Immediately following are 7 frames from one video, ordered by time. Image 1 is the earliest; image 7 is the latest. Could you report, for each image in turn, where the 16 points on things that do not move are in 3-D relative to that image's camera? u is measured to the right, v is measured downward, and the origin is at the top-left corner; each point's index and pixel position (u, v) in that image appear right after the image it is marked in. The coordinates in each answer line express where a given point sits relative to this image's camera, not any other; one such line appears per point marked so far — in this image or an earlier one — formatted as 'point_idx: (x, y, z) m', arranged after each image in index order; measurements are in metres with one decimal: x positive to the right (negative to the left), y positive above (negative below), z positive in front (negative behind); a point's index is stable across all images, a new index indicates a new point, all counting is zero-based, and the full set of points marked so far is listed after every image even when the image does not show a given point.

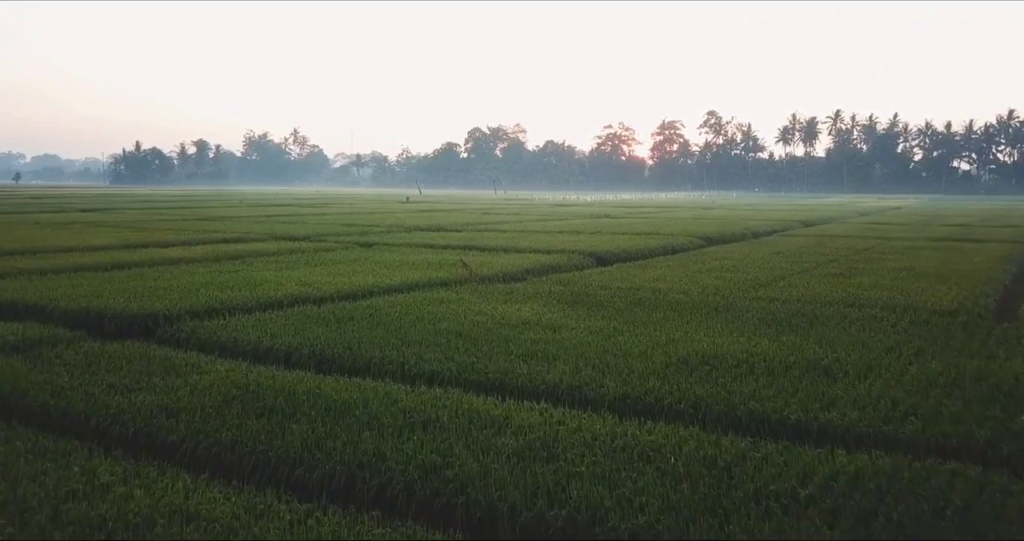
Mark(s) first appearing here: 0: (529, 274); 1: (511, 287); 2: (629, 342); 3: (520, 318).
0: (+0.2, 0.0, +12.3) m
1: (0.0, -0.2, +10.4) m
2: (+1.1, -0.7, +6.9) m
3: (+0.1, -0.5, +8.0) m
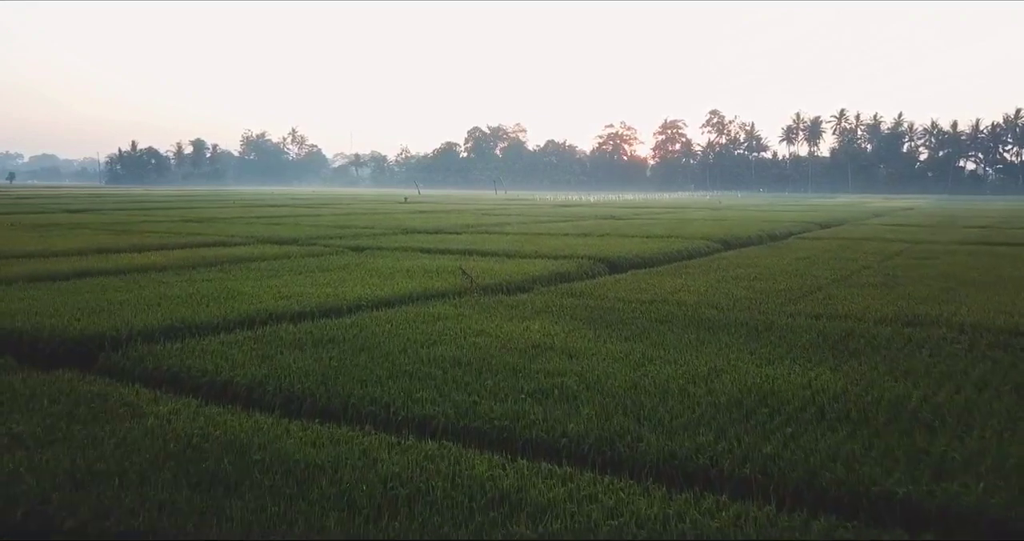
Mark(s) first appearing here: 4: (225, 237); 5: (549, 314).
0: (+0.3, -0.2, +11.1) m
1: (+0.1, -0.4, +9.2) m
2: (+1.1, -0.8, +5.7) m
3: (+0.2, -0.6, +6.8) m
4: (-7.0, +0.8, +18.4) m
5: (+0.4, -0.5, +8.3) m
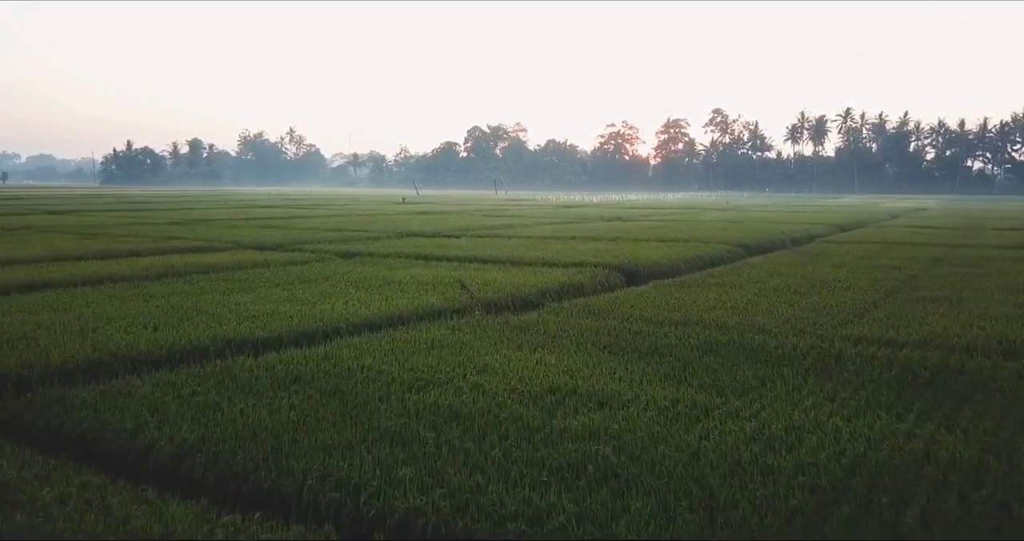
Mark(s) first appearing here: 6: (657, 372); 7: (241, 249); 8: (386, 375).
0: (+0.4, -0.3, +9.6) m
1: (+0.1, -0.5, +7.8) m
2: (+1.2, -1.0, +4.2) m
3: (+0.2, -0.8, +5.4) m
4: (-6.9, +0.7, +17.0) m
5: (+0.5, -0.6, +6.8) m
6: (+1.1, -0.8, +5.7) m
7: (-5.5, +0.5, +15.5) m
8: (-0.9, -0.8, +5.6) m
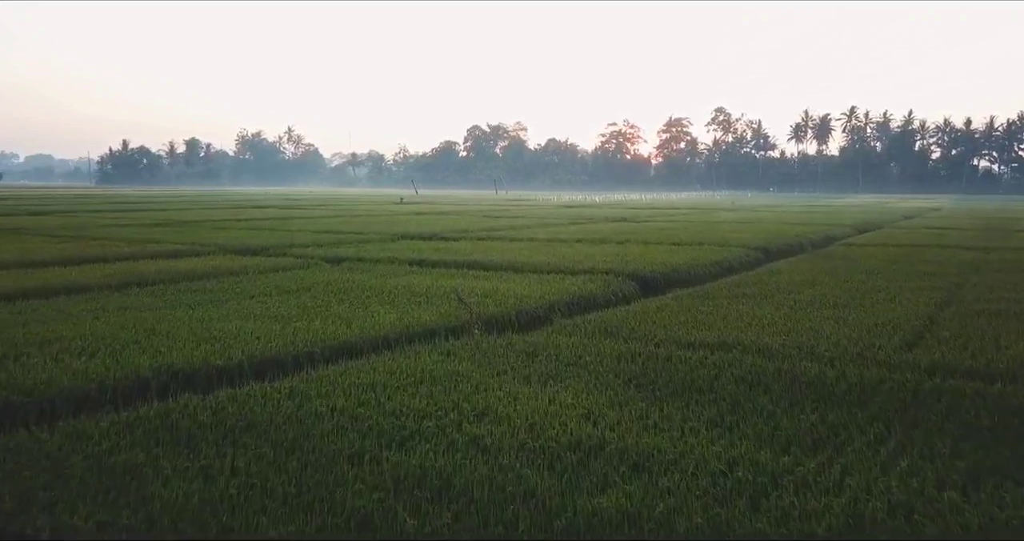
0: (+0.4, -0.4, +8.5) m
1: (+0.2, -0.6, +6.7) m
2: (+1.3, -1.1, +3.1) m
3: (+0.3, -0.9, +4.2) m
4: (-6.8, +0.6, +15.9) m
5: (+0.5, -0.7, +5.7) m
6: (+1.1, -0.9, +4.6) m
7: (-5.5, +0.3, +14.4) m
8: (-0.9, -0.9, +4.4) m
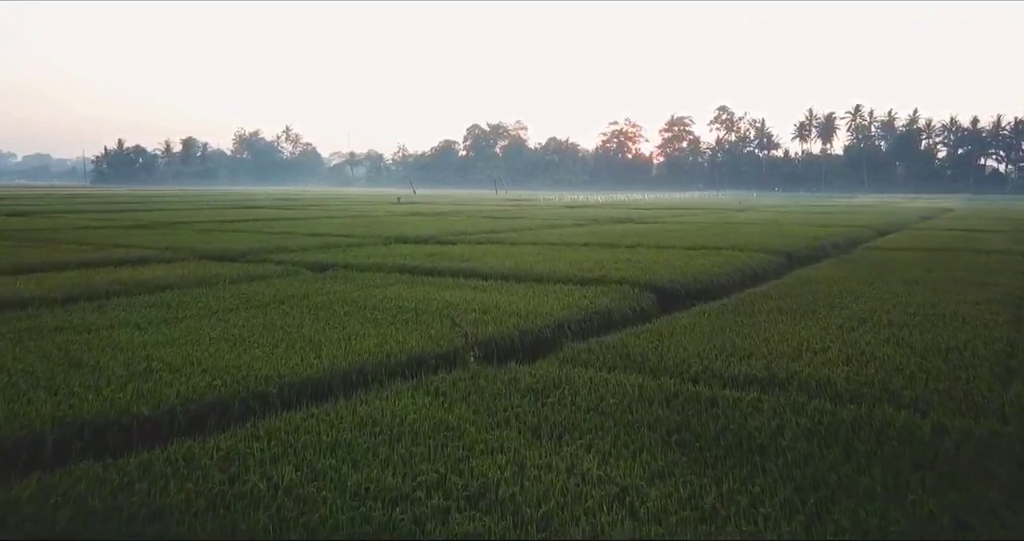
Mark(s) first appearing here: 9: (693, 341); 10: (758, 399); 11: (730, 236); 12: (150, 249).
0: (+0.5, -0.6, +7.3) m
1: (+0.2, -0.8, +5.4) m
2: (+1.3, -1.2, +1.9) m
3: (+0.3, -1.0, +3.0) m
4: (-6.8, +0.4, +14.6) m
5: (+0.6, -0.9, +4.5) m
6: (+1.2, -1.0, +3.3) m
7: (-5.5, +0.2, +13.1) m
8: (-0.9, -1.0, +3.2) m
9: (+1.6, -0.6, +6.7) m
10: (+1.6, -0.8, +4.9) m
11: (+5.0, +0.8, +17.5) m
12: (-6.8, +0.4, +14.2) m
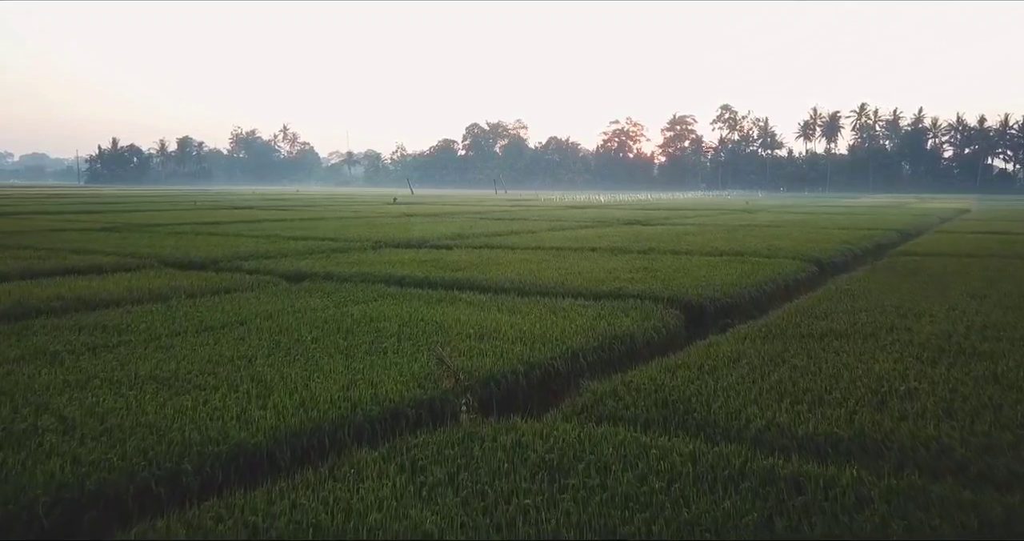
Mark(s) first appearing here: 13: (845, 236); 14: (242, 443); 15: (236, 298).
0: (+0.5, -0.7, +5.9) m
1: (+0.2, -0.9, +4.1) m
2: (+1.3, -1.3, +0.5) m
3: (+0.3, -1.2, +1.6) m
4: (-6.8, +0.3, +13.2) m
5: (+0.6, -1.0, +3.1) m
6: (+1.2, -1.2, +2.0) m
7: (-5.5, +0.1, +11.8) m
8: (-0.8, -1.2, +1.8) m
9: (+1.6, -0.8, +5.3) m
10: (+1.6, -1.0, +3.5) m
11: (+5.1, +0.6, +16.2) m
12: (-6.7, +0.2, +12.8) m
13: (+8.3, +0.9, +18.8) m
14: (-1.4, -0.9, +3.9) m
15: (-3.2, -0.3, +8.7) m
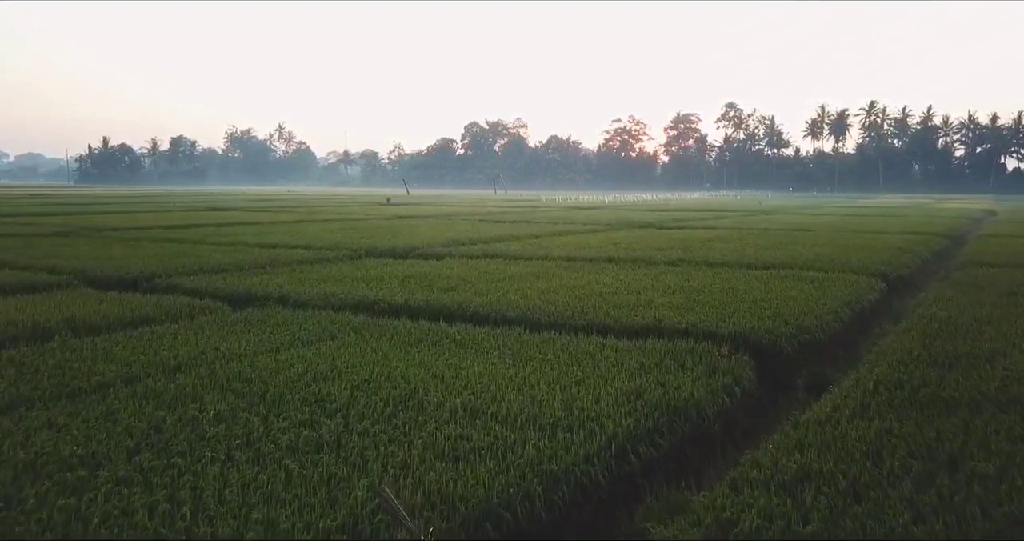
0: (+0.5, -1.0, +3.6) m
1: (+0.3, -1.1, +1.8) m
2: (+1.4, -1.6, -1.7) m
3: (+0.4, -1.4, -0.6) m
4: (-6.7, 0.0, +11.0) m
5: (+0.7, -1.2, +0.8) m
6: (+1.2, -1.4, -0.3) m
7: (-5.4, -0.2, +9.5) m
8: (-0.8, -1.4, -0.4) m
9: (+1.7, -1.0, +3.0) m
10: (+1.7, -1.2, +1.3) m
11: (+5.1, +0.4, +13.9) m
12: (-6.7, 0.0, +10.6) m
13: (+8.3, +0.6, +16.6) m
14: (-1.3, -1.1, +1.6) m
15: (-3.1, -0.6, +6.5) m
